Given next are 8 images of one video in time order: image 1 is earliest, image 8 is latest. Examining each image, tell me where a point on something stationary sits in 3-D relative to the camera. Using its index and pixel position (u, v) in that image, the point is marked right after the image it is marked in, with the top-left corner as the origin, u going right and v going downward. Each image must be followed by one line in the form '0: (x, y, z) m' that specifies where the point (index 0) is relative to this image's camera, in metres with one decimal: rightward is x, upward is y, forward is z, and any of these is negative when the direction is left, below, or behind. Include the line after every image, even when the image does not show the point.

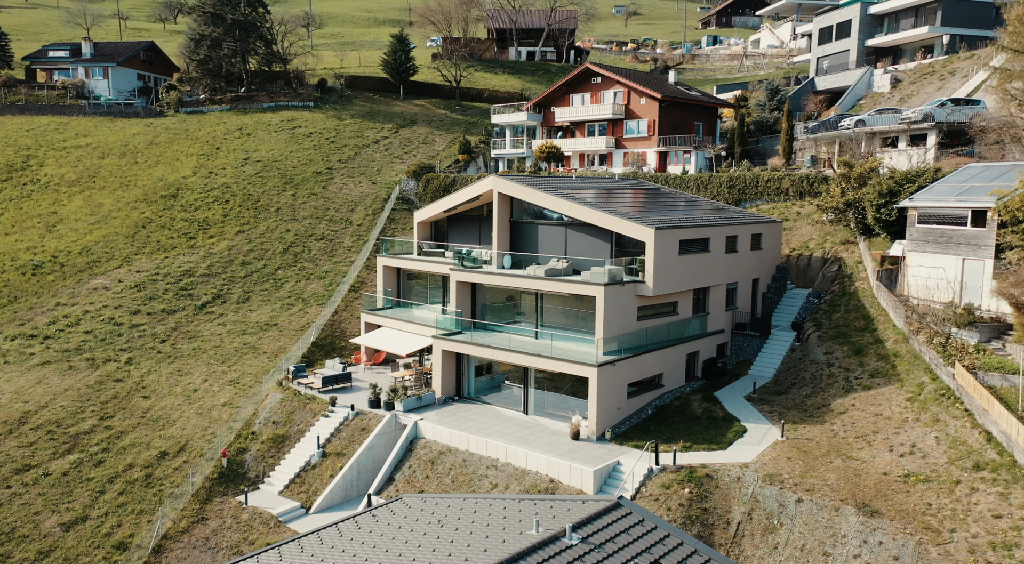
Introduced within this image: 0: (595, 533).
0: (+1.6, -5.3, +17.5) m
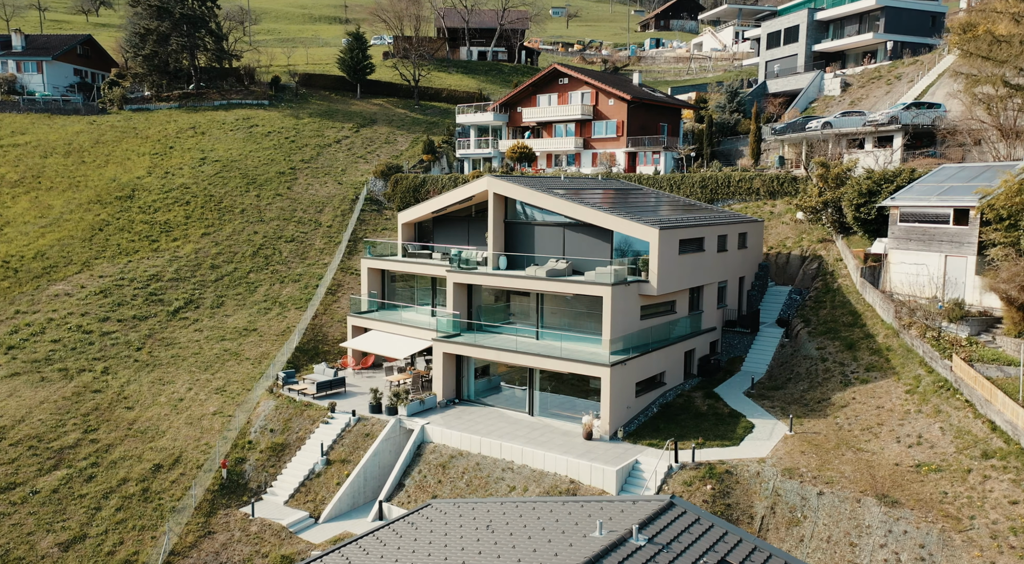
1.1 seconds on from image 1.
0: (+3.0, -5.3, +17.7) m
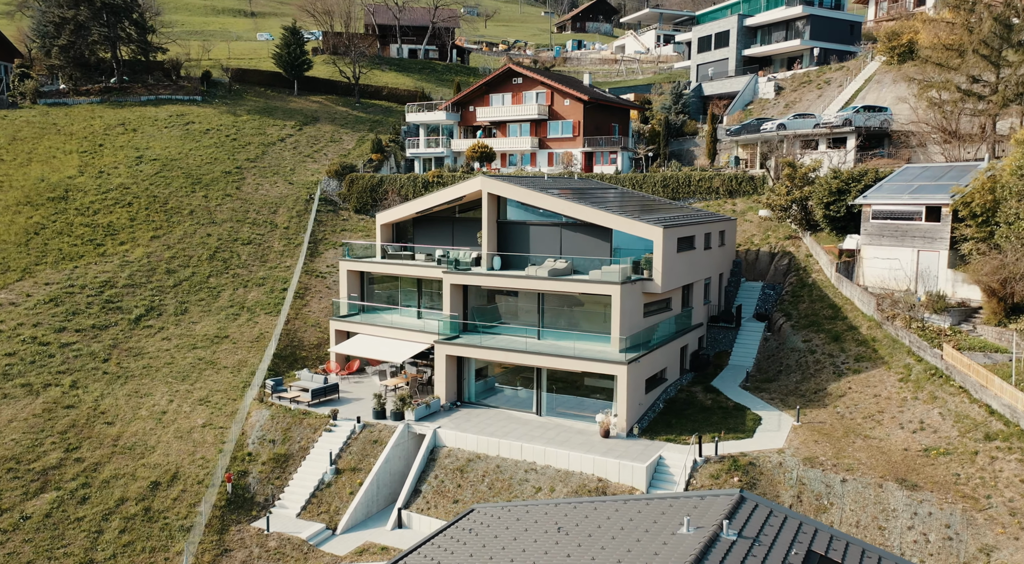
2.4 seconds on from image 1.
0: (+5.0, -5.3, +18.0) m
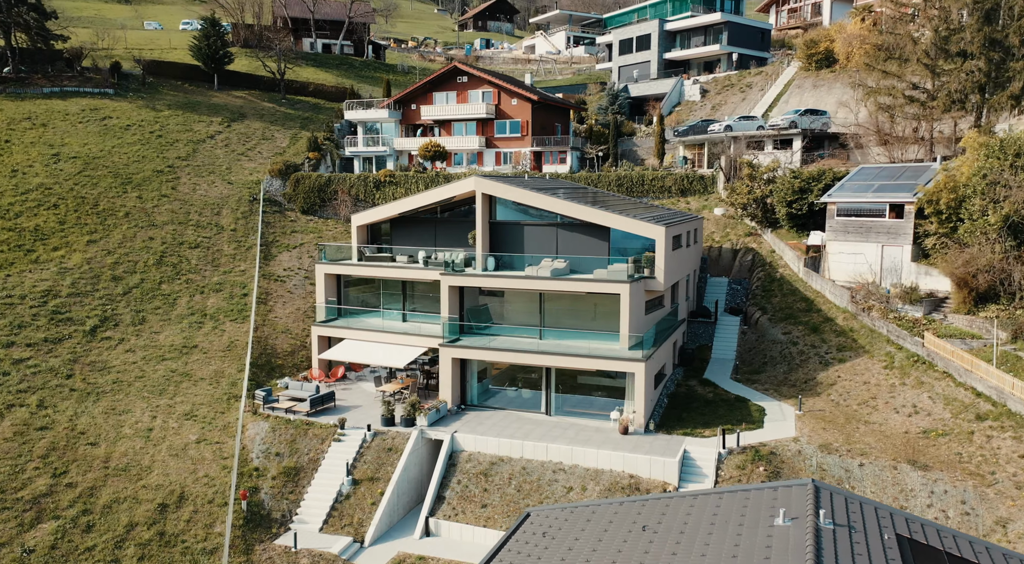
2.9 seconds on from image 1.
0: (+7.3, -5.2, +18.9) m
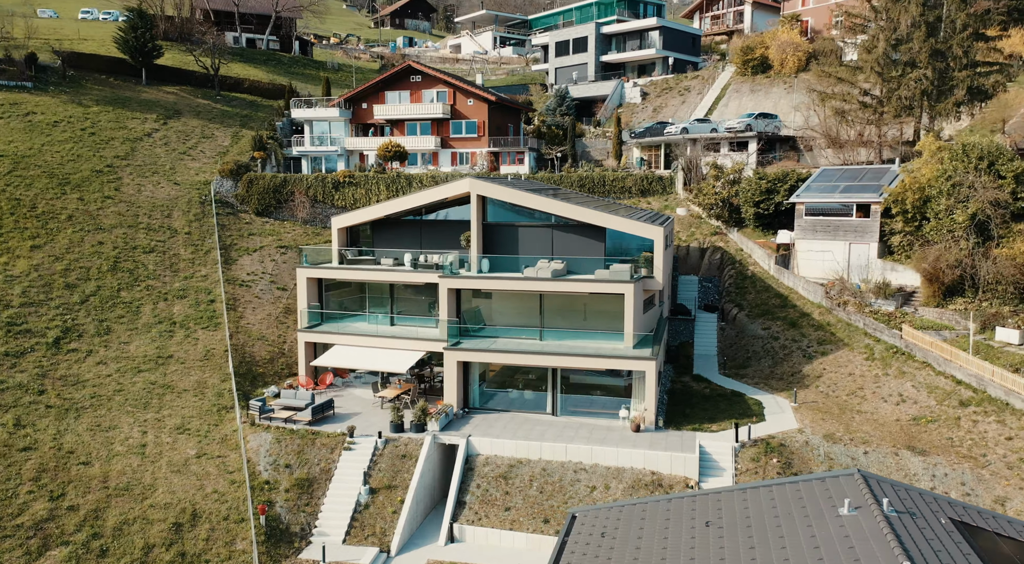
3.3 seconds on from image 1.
0: (+9.0, -5.2, +19.8) m
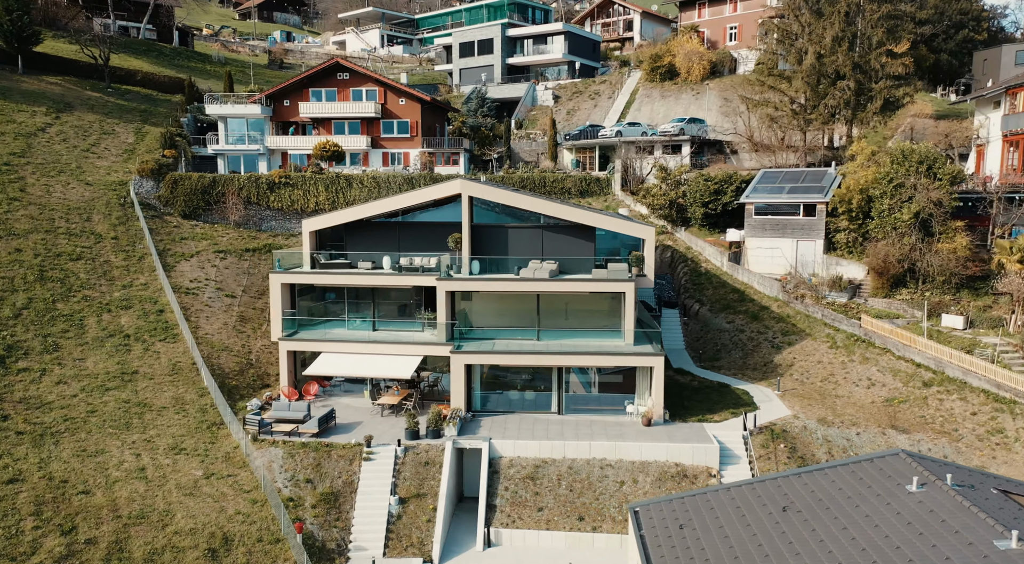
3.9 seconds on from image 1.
0: (+11.3, -5.0, +21.7) m
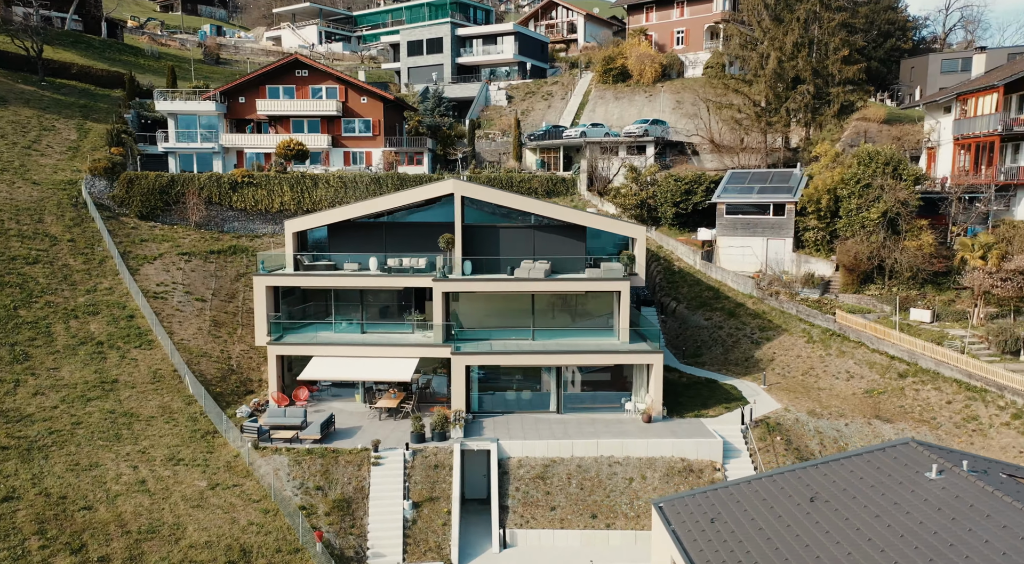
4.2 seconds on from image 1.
0: (+12.2, -4.8, +22.8) m
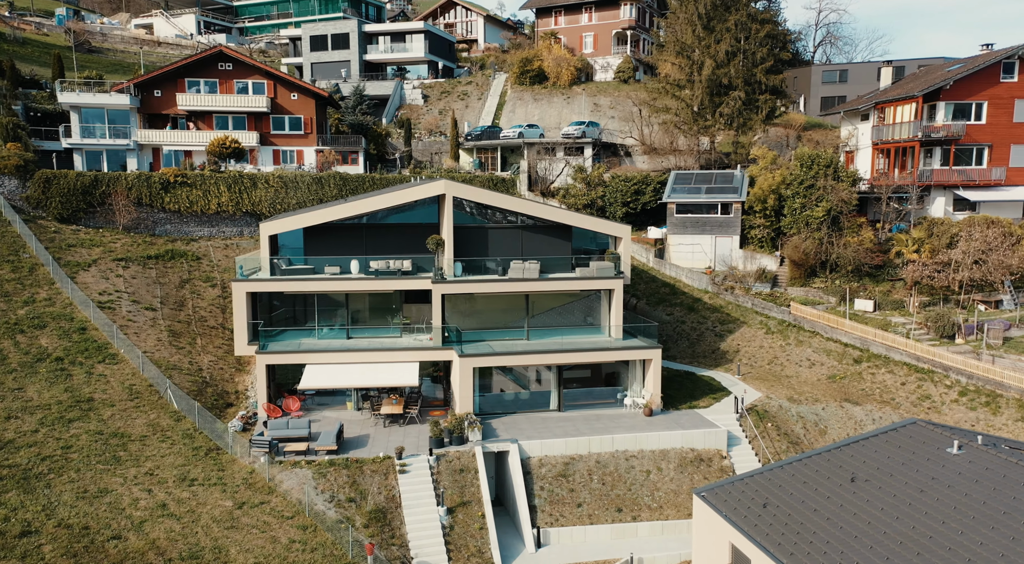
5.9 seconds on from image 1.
0: (+13.7, -4.6, +25.0) m
